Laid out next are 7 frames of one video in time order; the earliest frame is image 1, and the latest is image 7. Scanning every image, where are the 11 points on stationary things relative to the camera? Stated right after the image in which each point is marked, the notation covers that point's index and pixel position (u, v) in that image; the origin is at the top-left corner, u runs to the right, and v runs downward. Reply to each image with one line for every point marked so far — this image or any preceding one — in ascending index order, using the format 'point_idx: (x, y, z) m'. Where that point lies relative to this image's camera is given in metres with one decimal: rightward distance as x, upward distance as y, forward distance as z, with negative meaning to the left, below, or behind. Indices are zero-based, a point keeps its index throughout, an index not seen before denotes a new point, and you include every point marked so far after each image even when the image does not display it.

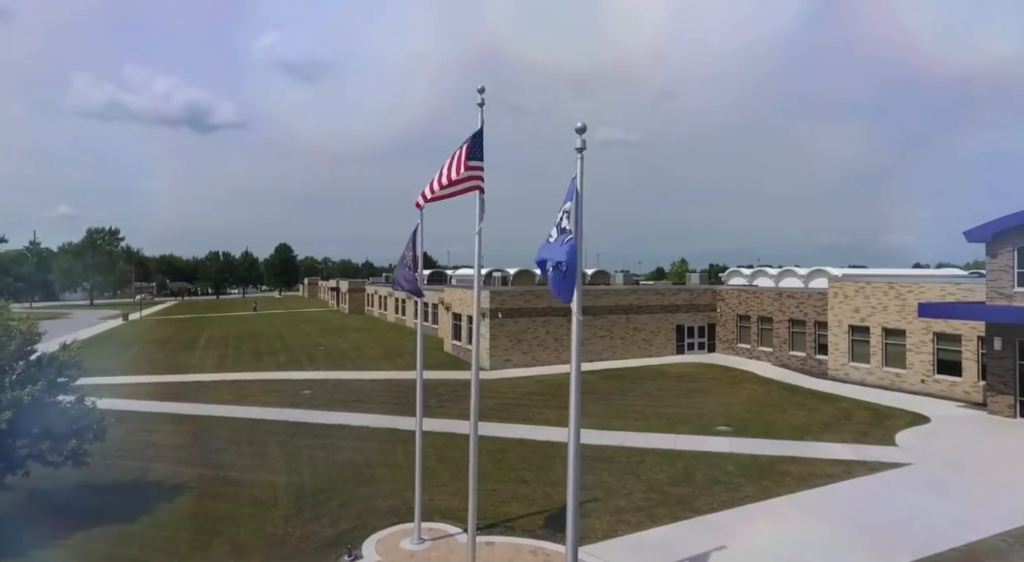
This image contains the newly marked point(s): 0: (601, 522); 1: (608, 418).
0: (+1.7, -4.6, +12.8) m
1: (+2.6, -3.8, +18.3) m
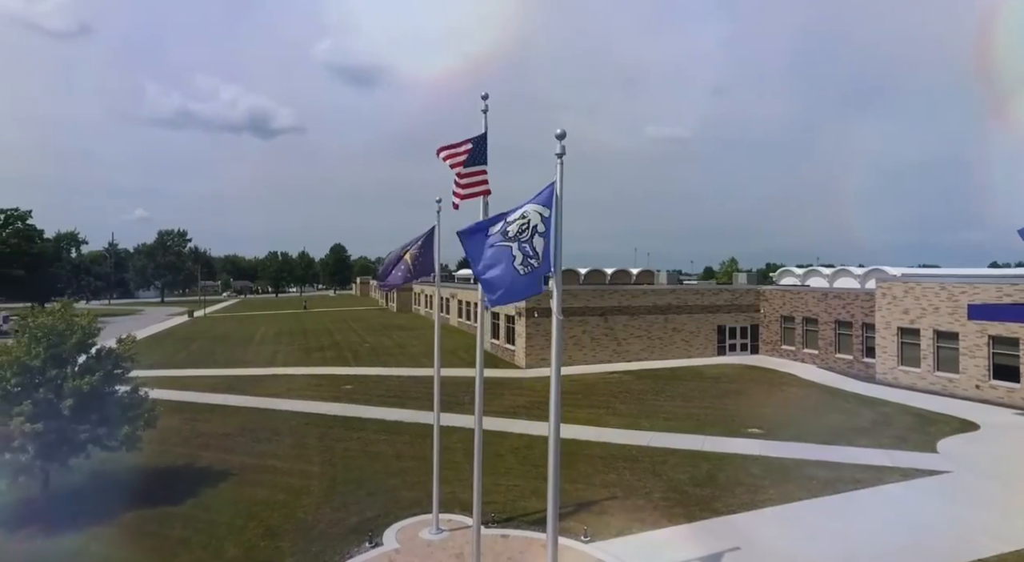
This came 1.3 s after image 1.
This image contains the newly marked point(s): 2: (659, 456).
0: (+2.0, -4.7, +13.0) m
1: (+3.5, -3.8, +18.4) m
2: (+3.5, -4.2, +15.9) m
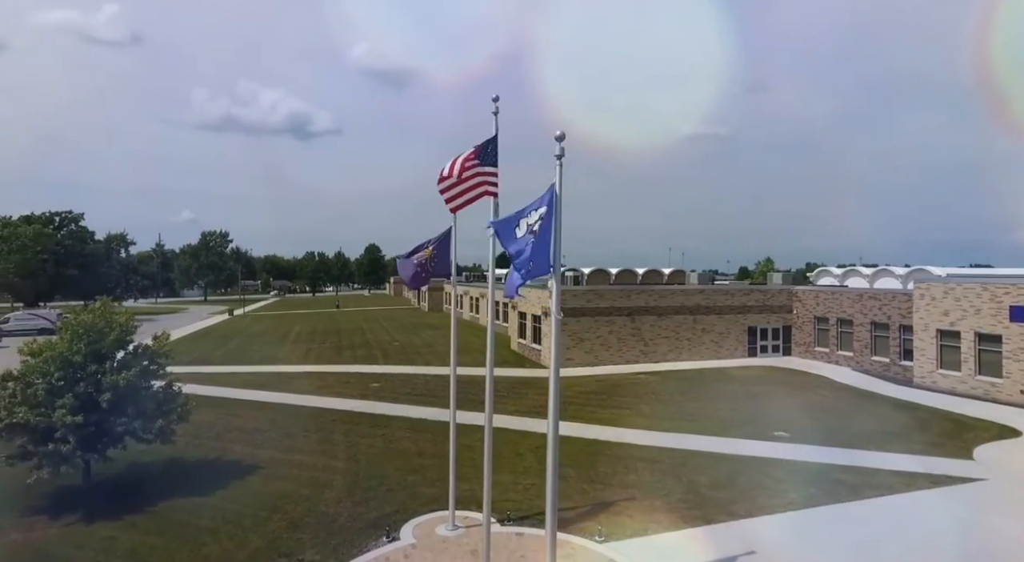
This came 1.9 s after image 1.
0: (+2.3, -4.7, +13.0) m
1: (+4.1, -3.8, +18.3) m
2: (+4.0, -4.2, +15.9) m
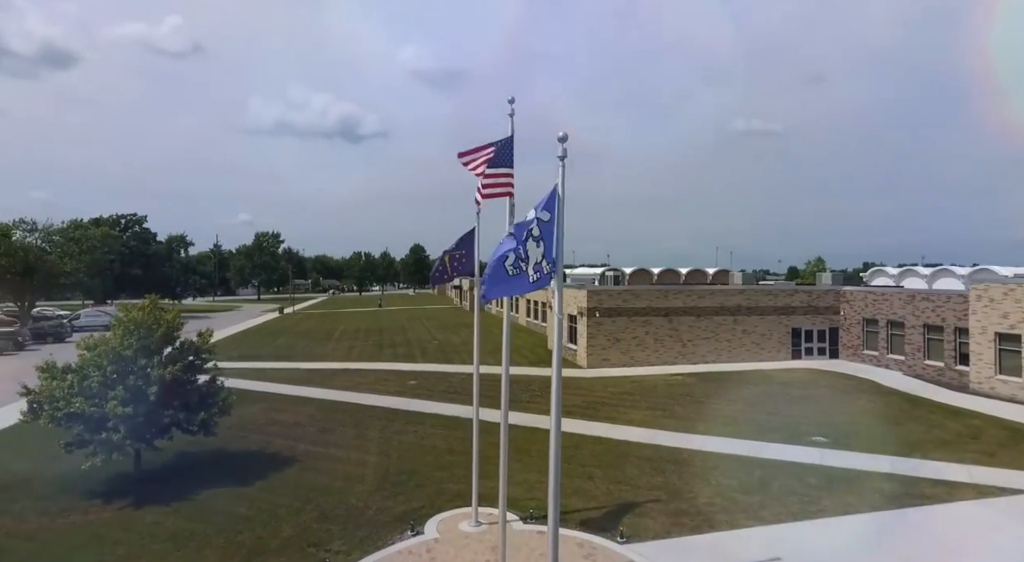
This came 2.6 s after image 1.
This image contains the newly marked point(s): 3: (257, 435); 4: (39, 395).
0: (+2.8, -4.7, +12.9) m
1: (+5.0, -3.8, +18.1) m
2: (+4.7, -4.2, +15.6) m
3: (-6.6, -4.0, +17.3) m
4: (-10.0, -2.4, +14.1) m
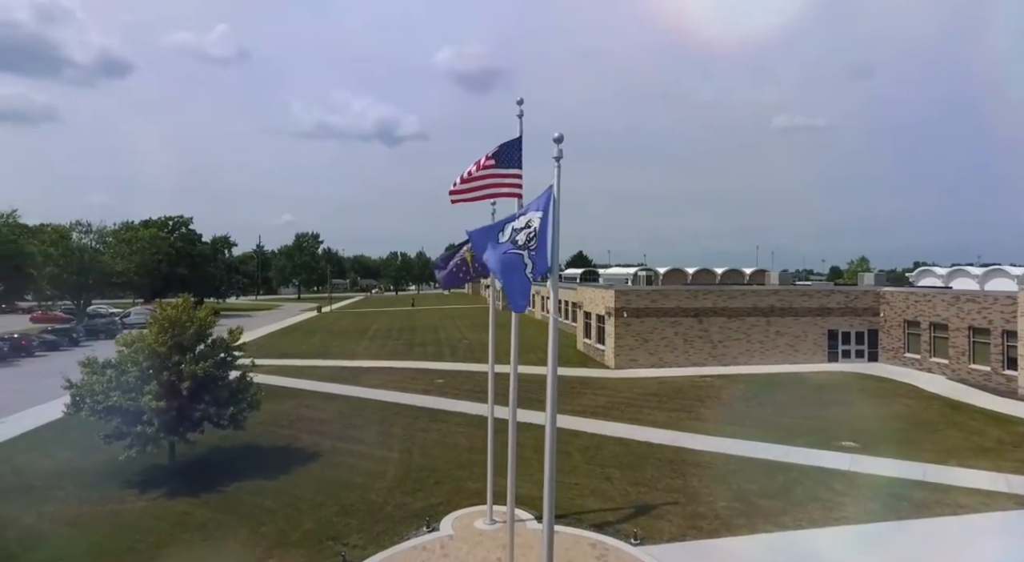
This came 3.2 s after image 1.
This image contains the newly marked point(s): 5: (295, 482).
0: (+3.1, -4.7, +12.8) m
1: (+5.6, -3.8, +17.8) m
2: (+5.1, -4.2, +15.4) m
3: (-6.0, -4.0, +17.9) m
4: (-9.6, -2.4, +14.9) m
5: (-4.9, -4.5, +15.1) m
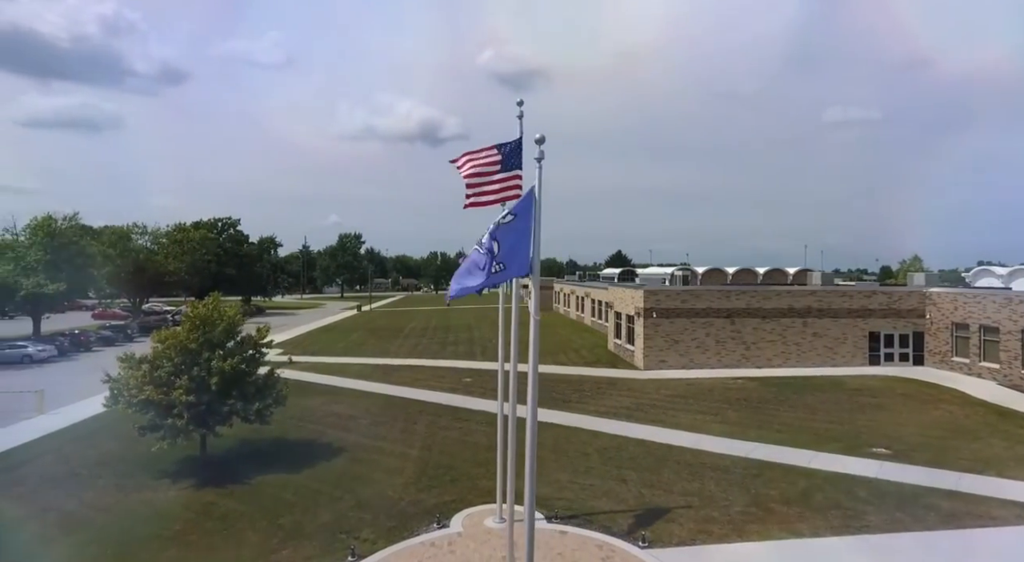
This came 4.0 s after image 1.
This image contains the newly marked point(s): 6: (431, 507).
0: (+3.2, -4.7, +12.6) m
1: (+6.1, -3.8, +17.4) m
2: (+5.5, -4.2, +15.0) m
3: (-5.5, -4.0, +18.4) m
4: (-9.3, -2.4, +15.7) m
5: (-4.5, -4.5, +15.5) m
6: (-1.7, -4.7, +13.9) m
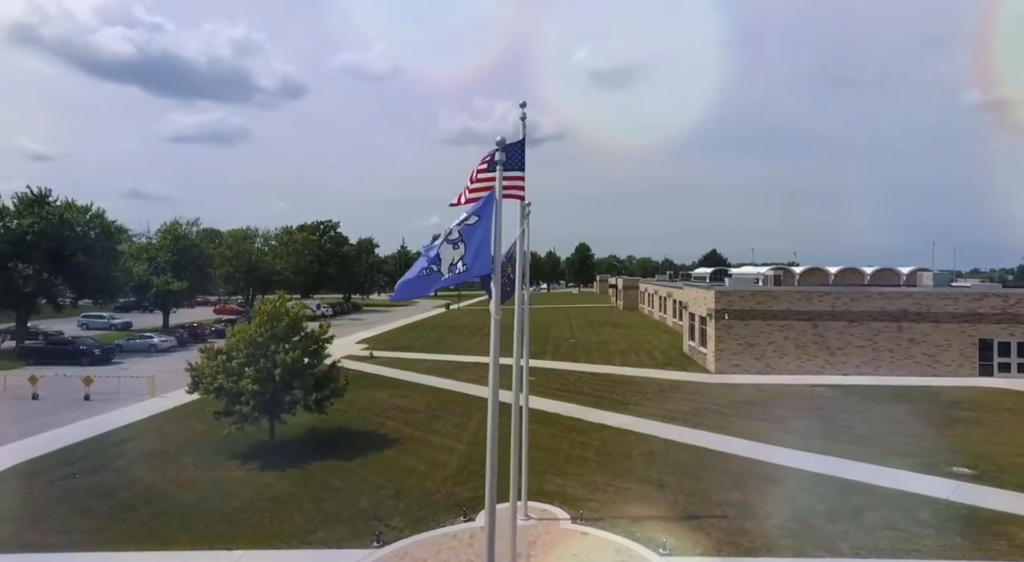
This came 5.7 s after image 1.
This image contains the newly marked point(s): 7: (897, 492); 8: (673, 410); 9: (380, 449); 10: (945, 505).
0: (+3.5, -4.7, +12.0) m
1: (+7.3, -3.8, +16.1) m
2: (+6.2, -4.2, +13.9) m
3: (-3.9, -3.9, +19.2) m
4: (-8.2, -2.3, +17.3) m
5: (-3.5, -4.5, +16.3) m
6: (-1.0, -4.7, +14.1) m
7: (+7.6, -4.2, +13.2) m
8: (+4.5, -3.6, +18.4) m
9: (-3.4, -4.3, +17.1) m
10: (+8.1, -4.2, +12.5) m
